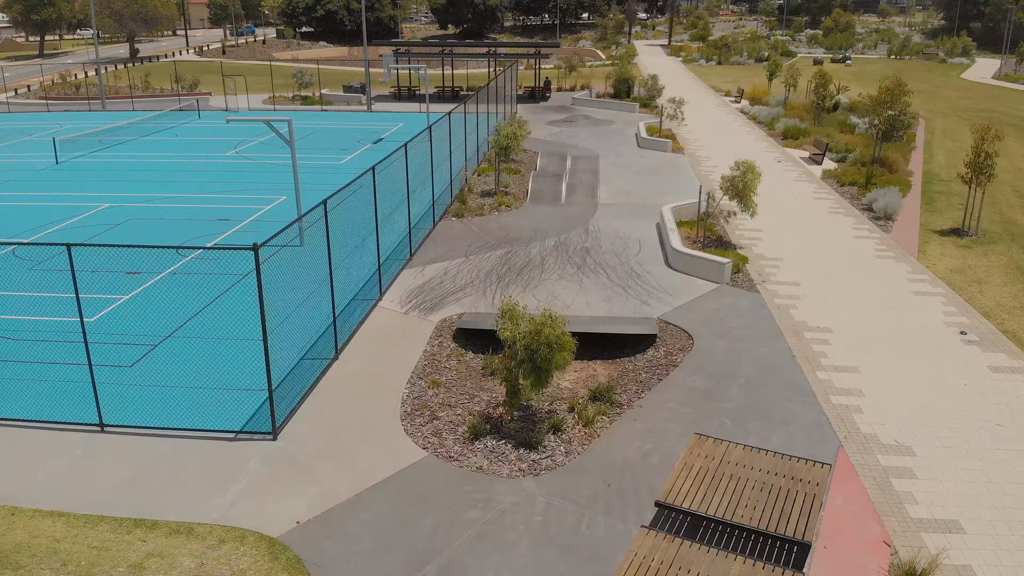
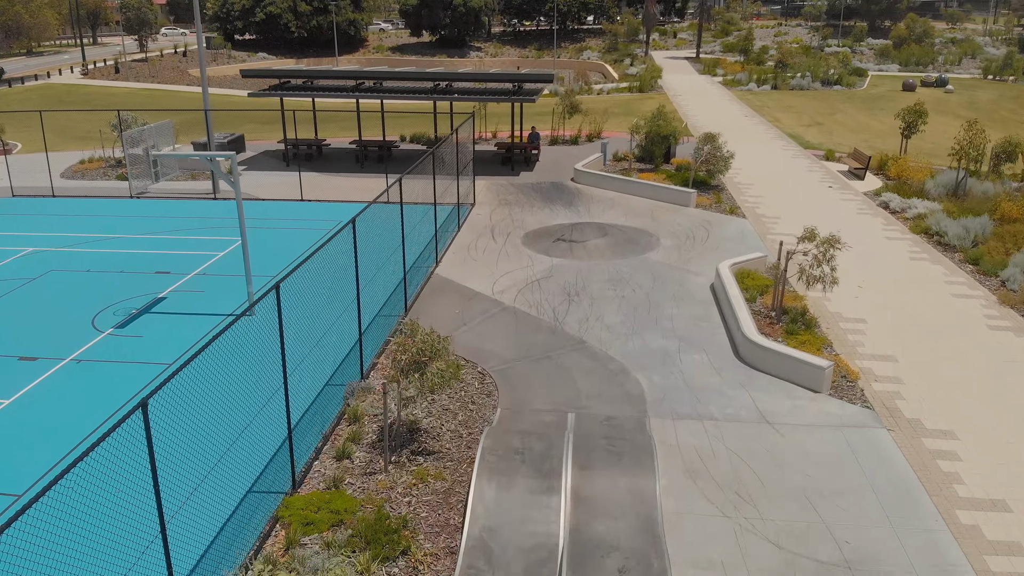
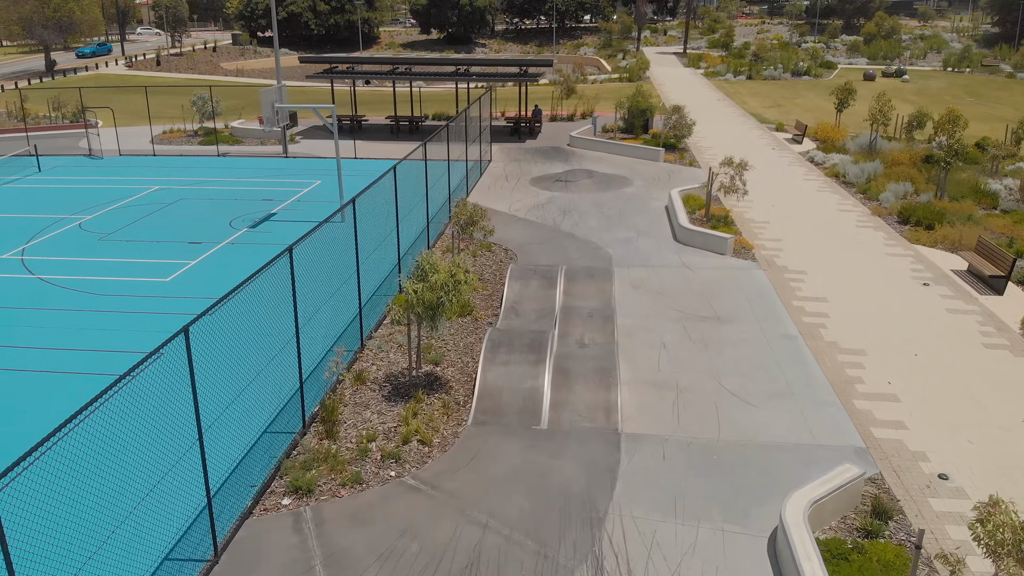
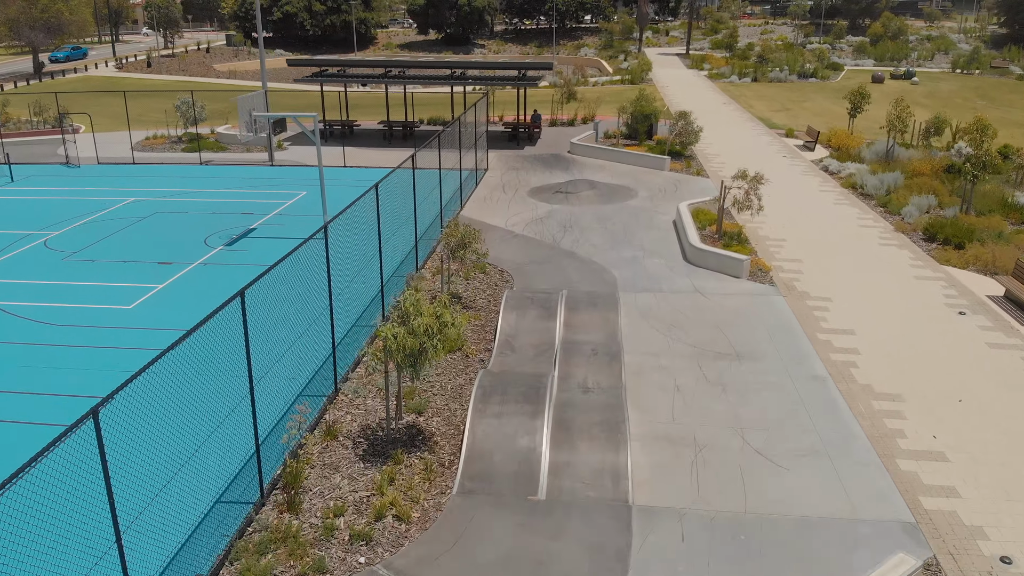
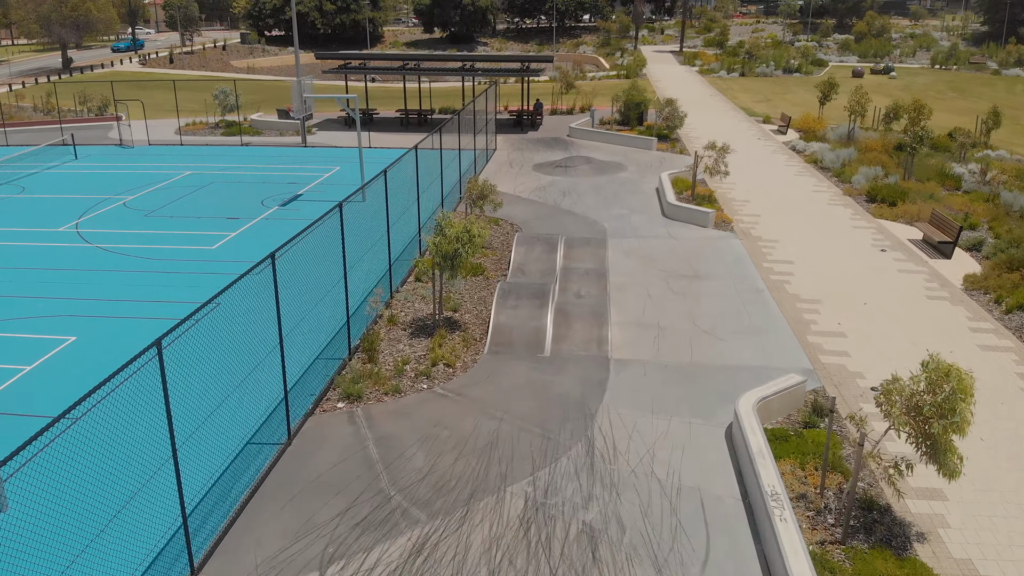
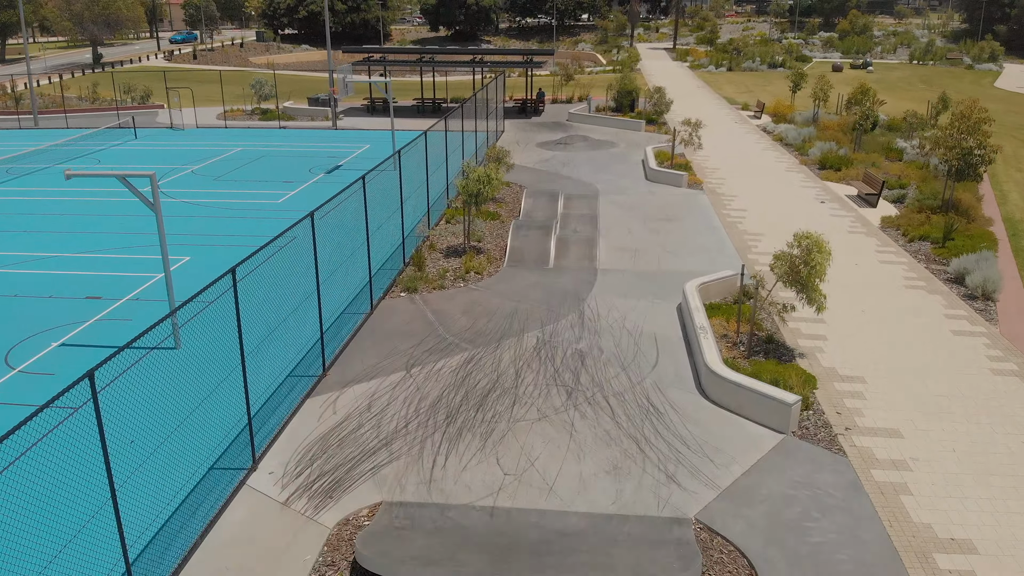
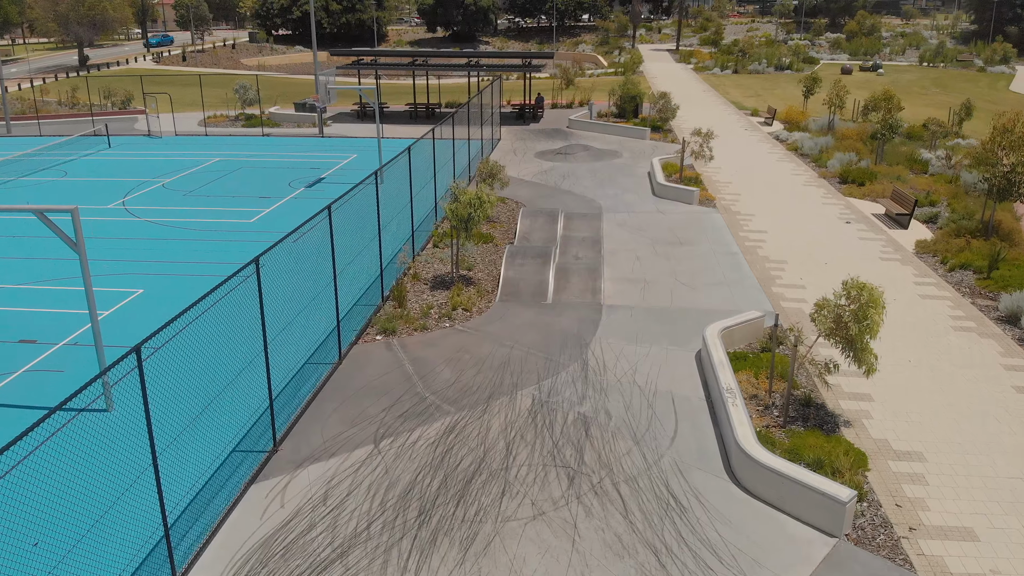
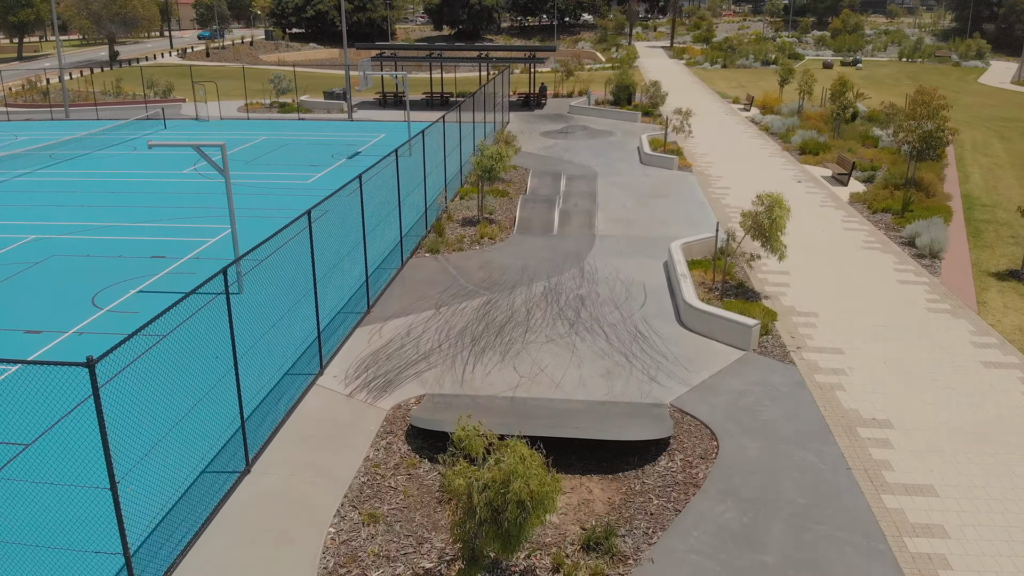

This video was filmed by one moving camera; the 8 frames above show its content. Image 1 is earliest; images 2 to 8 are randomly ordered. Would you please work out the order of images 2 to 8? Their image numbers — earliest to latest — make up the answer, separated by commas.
8, 6, 7, 5, 3, 4, 2
